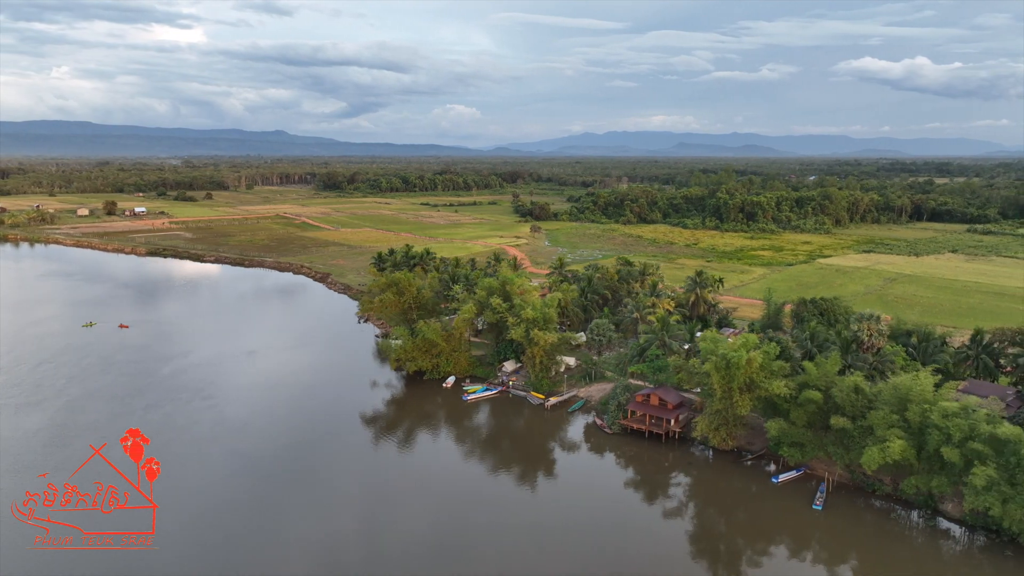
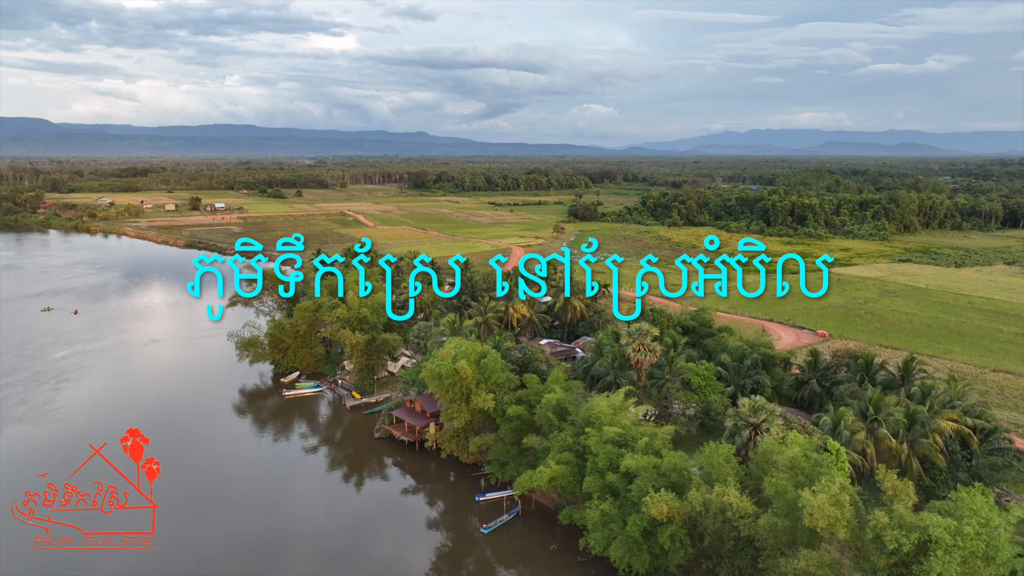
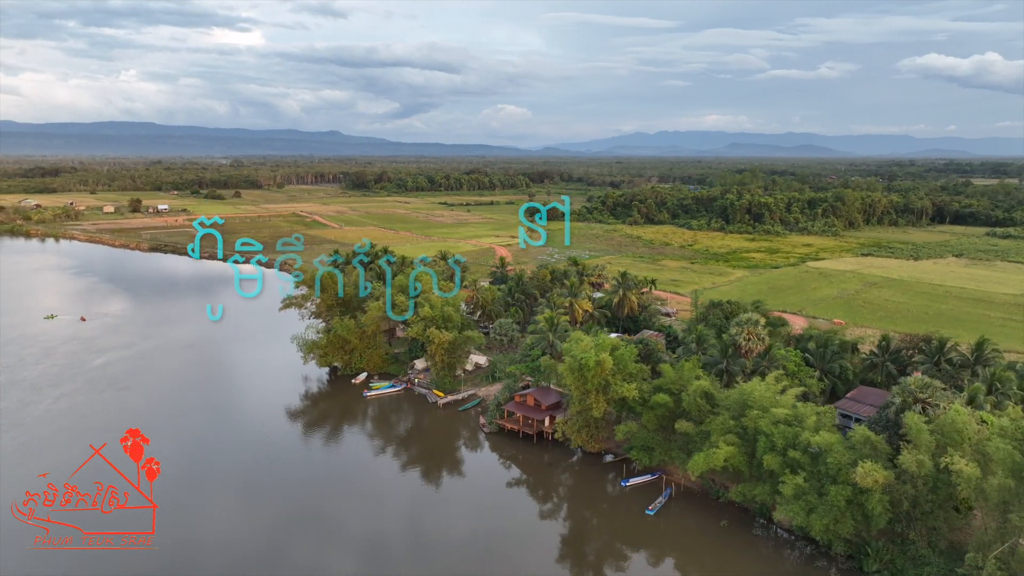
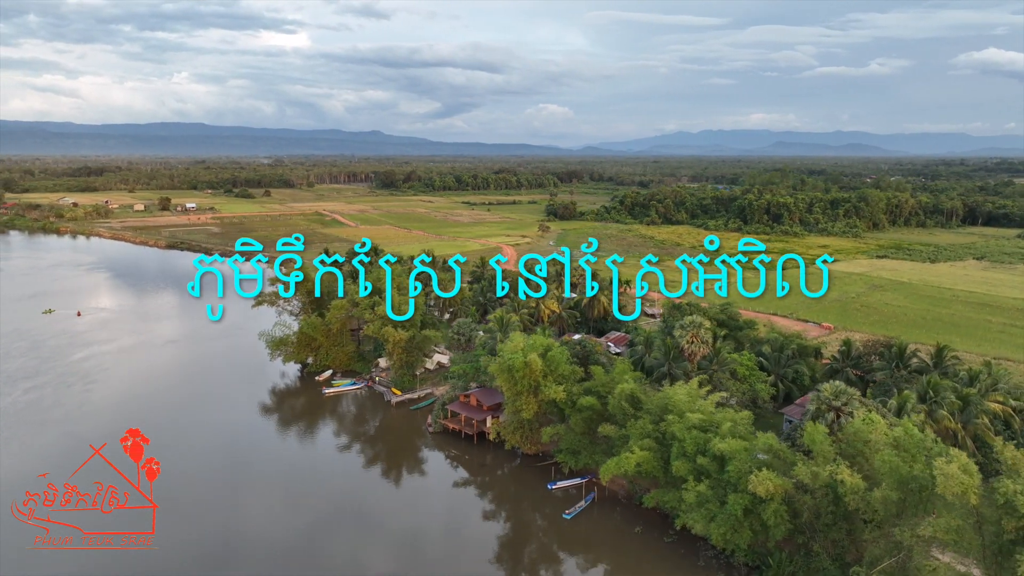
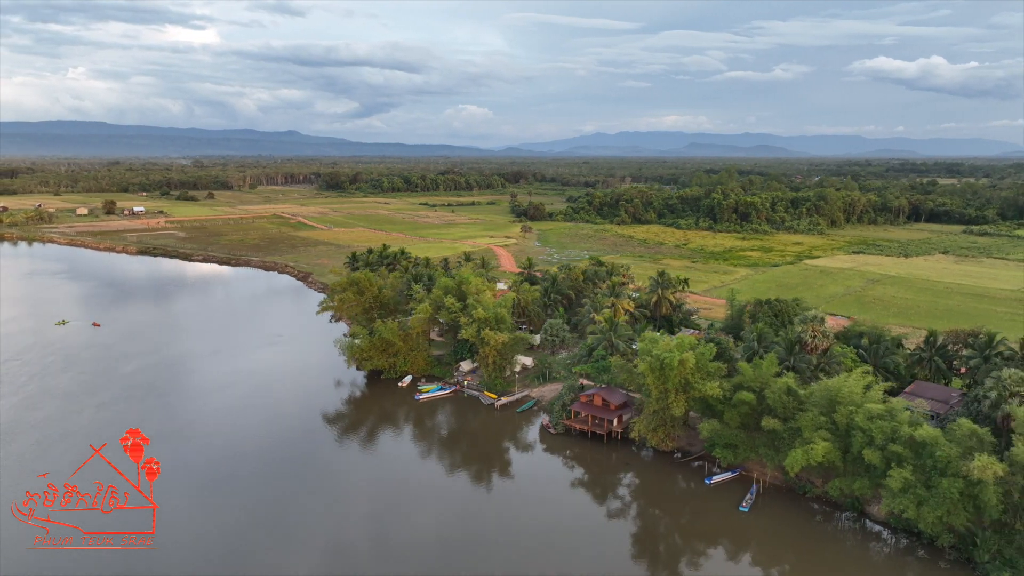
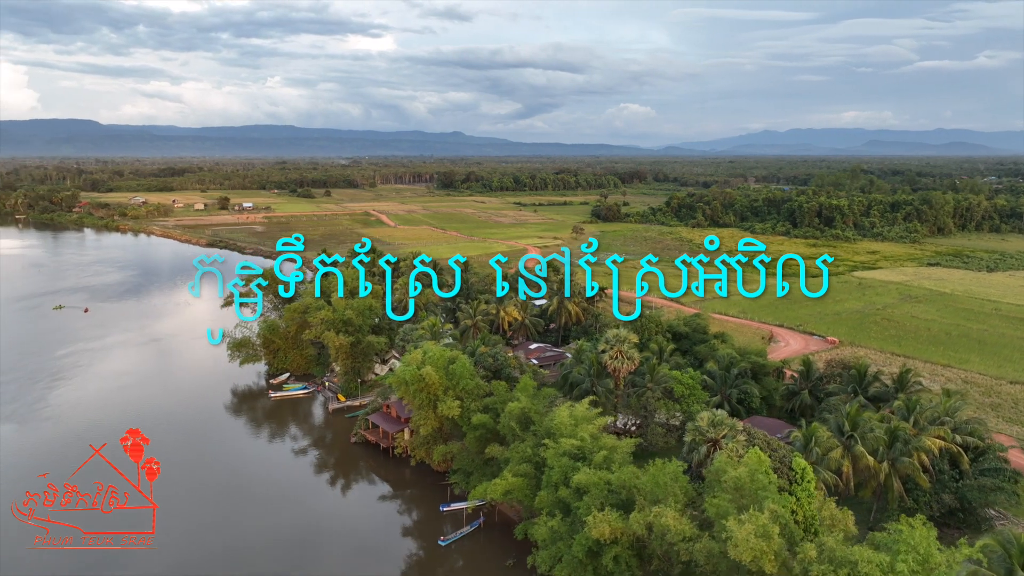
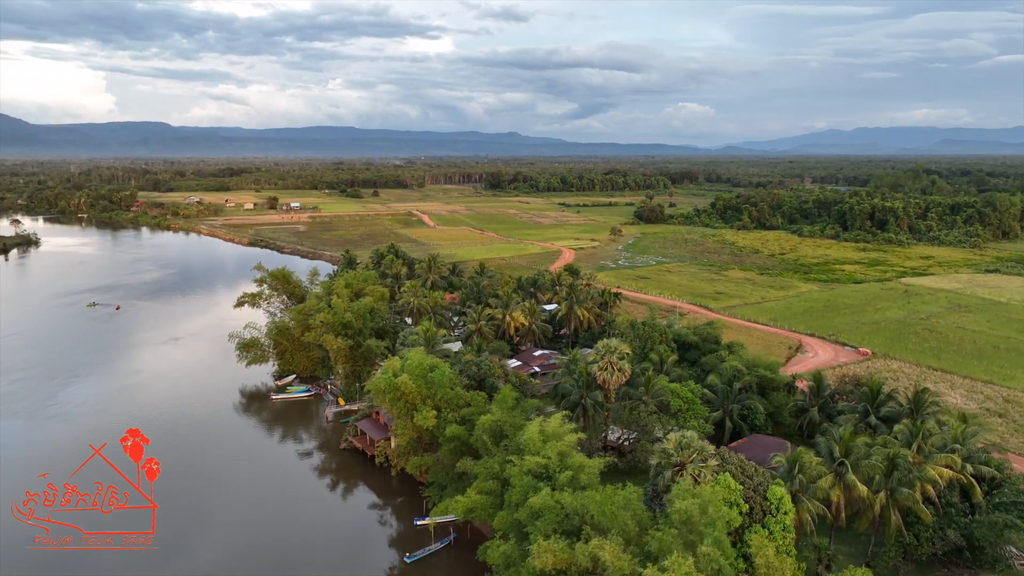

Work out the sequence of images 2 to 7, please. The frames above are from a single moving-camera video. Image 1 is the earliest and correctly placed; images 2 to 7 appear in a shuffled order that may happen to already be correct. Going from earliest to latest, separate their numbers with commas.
5, 3, 4, 2, 6, 7
